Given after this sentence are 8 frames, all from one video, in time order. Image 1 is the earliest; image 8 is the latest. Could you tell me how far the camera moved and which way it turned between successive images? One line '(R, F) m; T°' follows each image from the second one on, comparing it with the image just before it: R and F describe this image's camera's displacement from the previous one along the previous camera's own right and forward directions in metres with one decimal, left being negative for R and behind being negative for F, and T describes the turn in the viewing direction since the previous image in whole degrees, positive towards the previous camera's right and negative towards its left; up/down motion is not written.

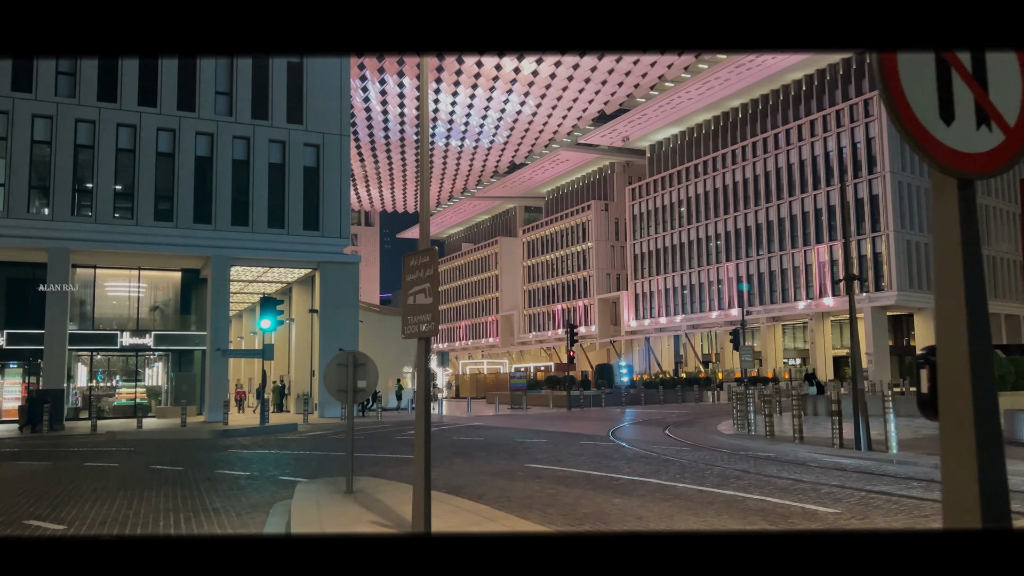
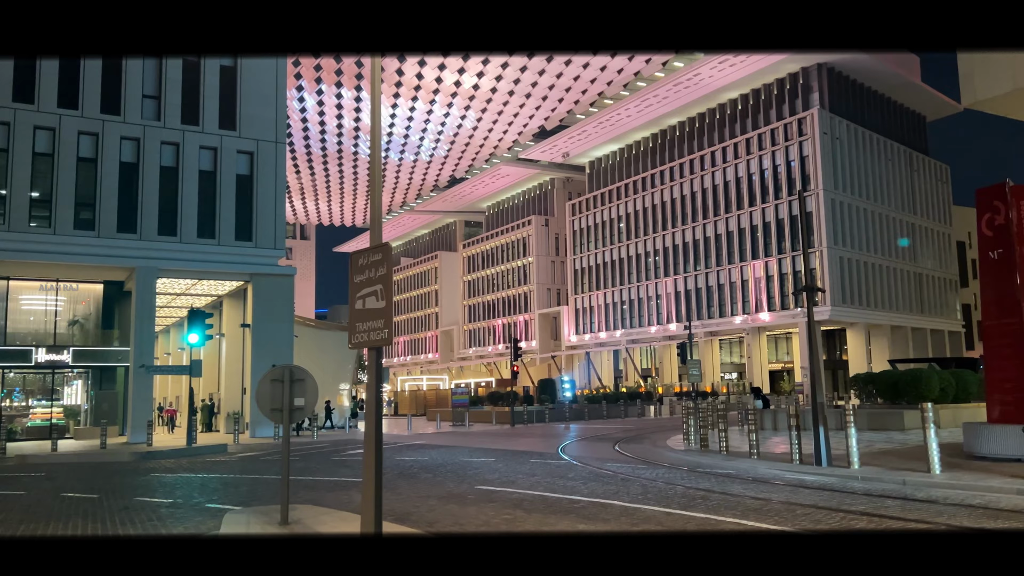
(-0.2, +0.7) m; +4°
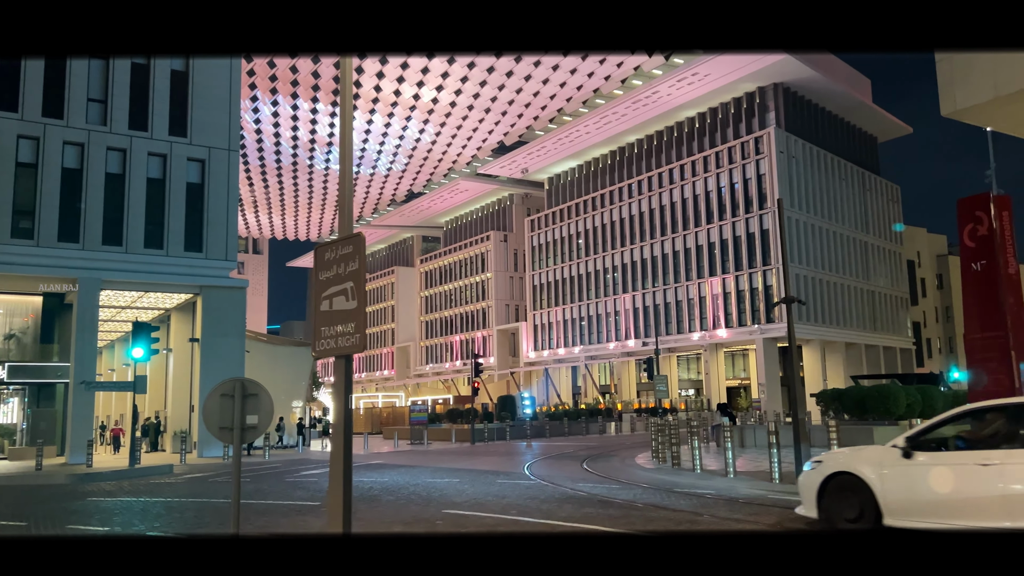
(-0.2, +0.7) m; +3°
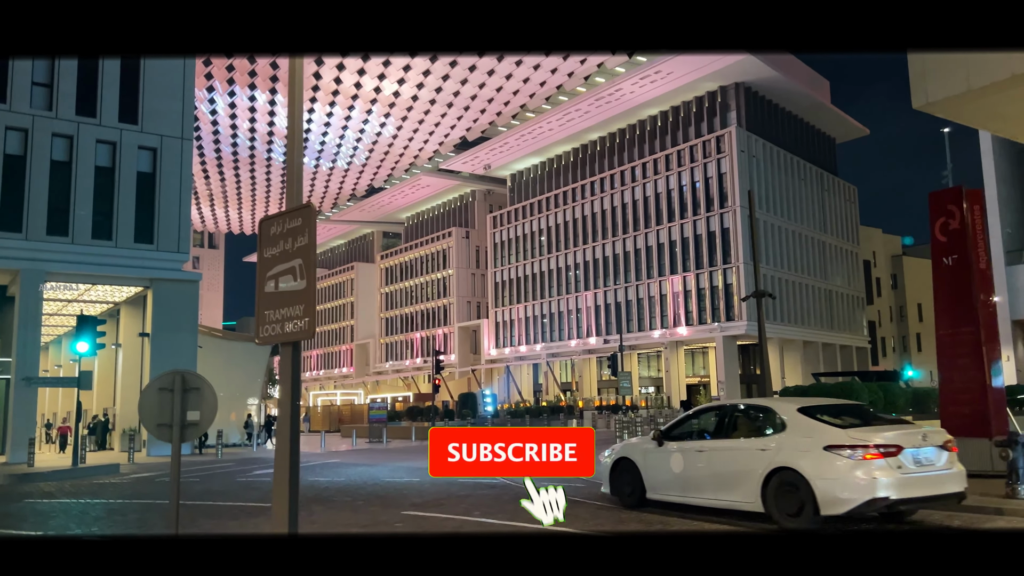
(0.0, +0.5) m; +3°
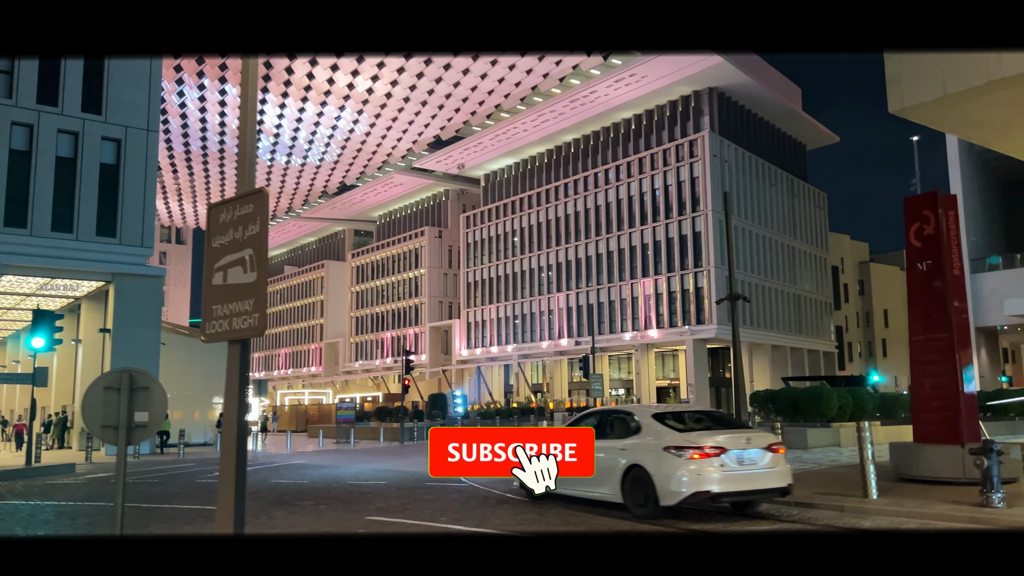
(0.0, +0.3) m; +2°
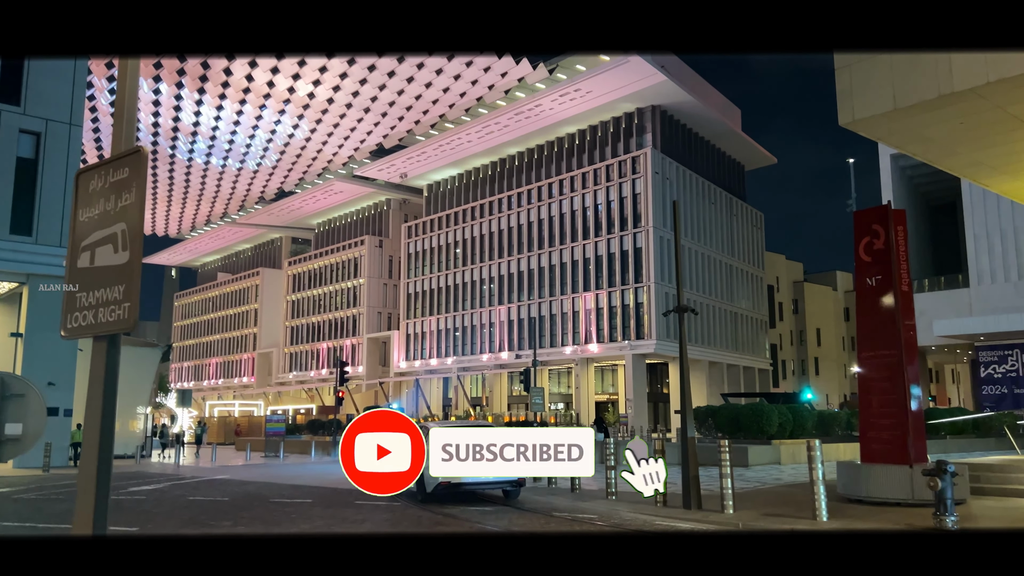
(0.0, +0.6) m; +4°
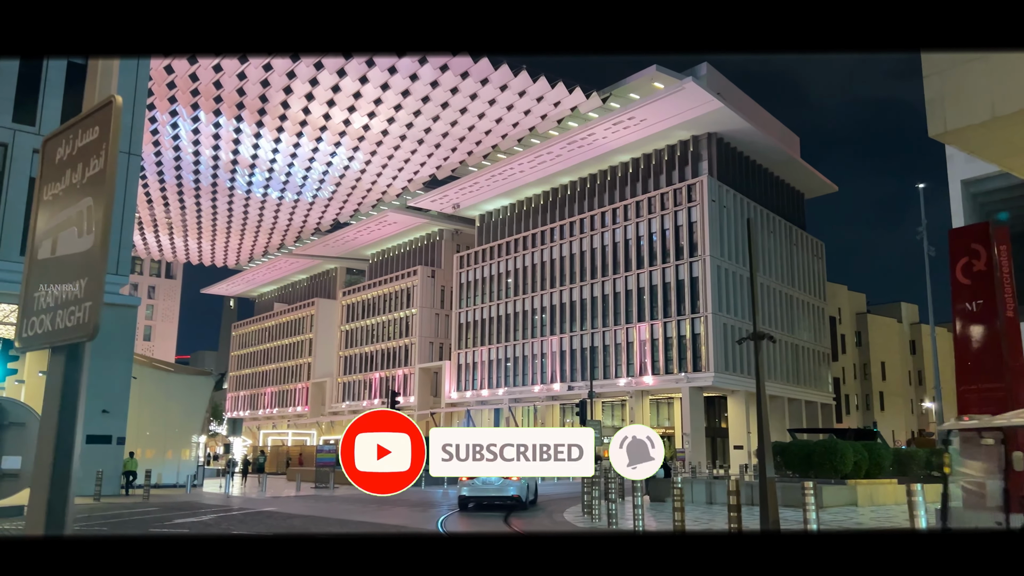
(-0.1, +0.7) m; -4°
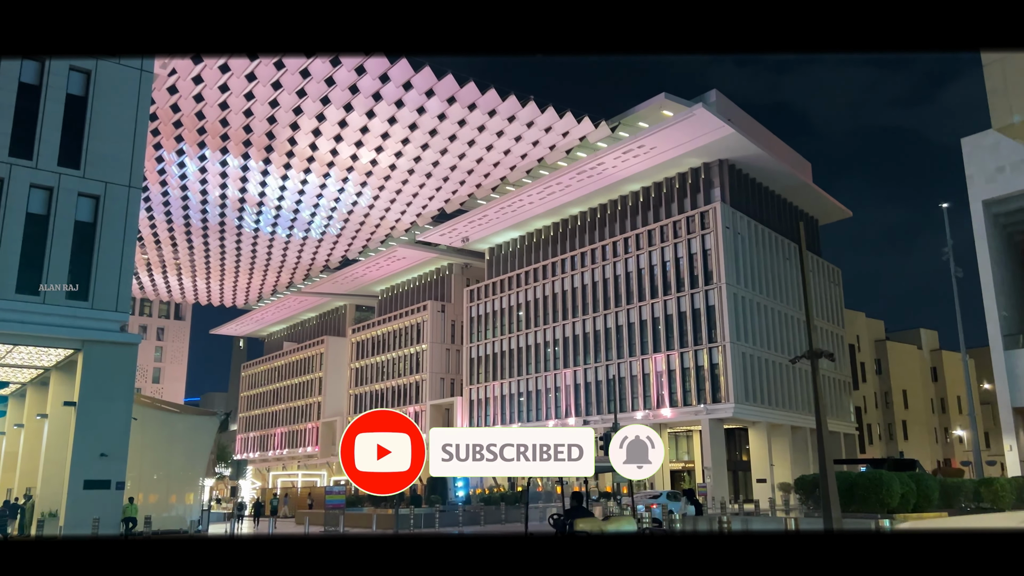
(-0.2, +1.1) m; -1°
